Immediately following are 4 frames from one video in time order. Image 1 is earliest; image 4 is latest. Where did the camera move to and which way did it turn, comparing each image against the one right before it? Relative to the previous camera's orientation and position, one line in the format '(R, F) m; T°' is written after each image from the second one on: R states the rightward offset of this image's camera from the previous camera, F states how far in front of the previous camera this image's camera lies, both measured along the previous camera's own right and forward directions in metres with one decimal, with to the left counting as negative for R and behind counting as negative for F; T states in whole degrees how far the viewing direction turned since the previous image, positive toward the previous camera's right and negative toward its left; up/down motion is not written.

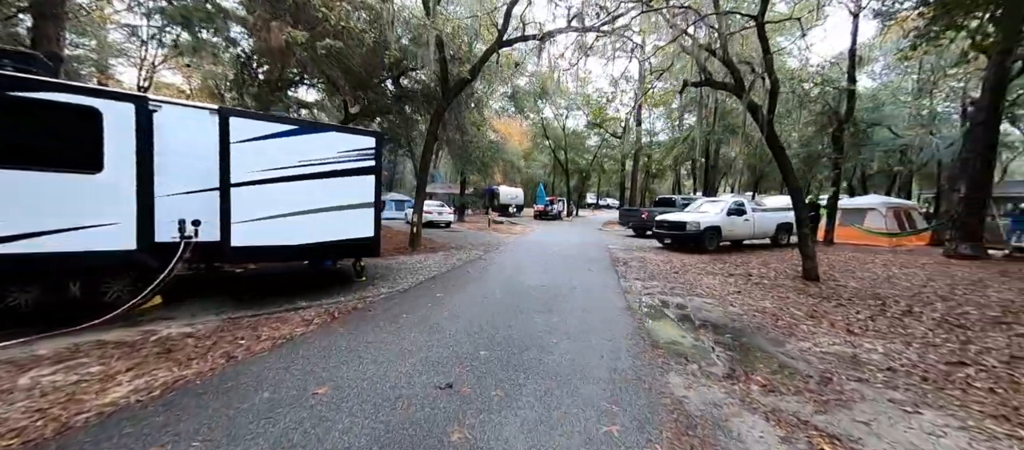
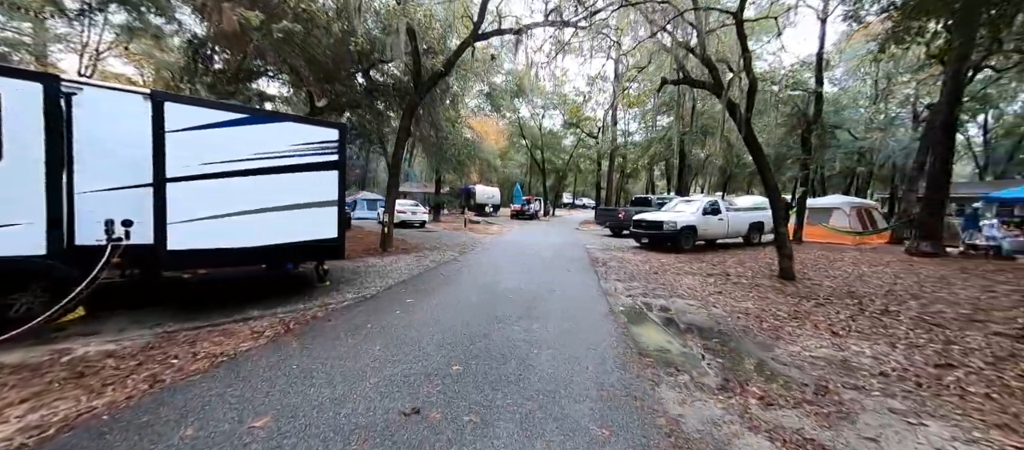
(0.0, +0.3) m; +4°
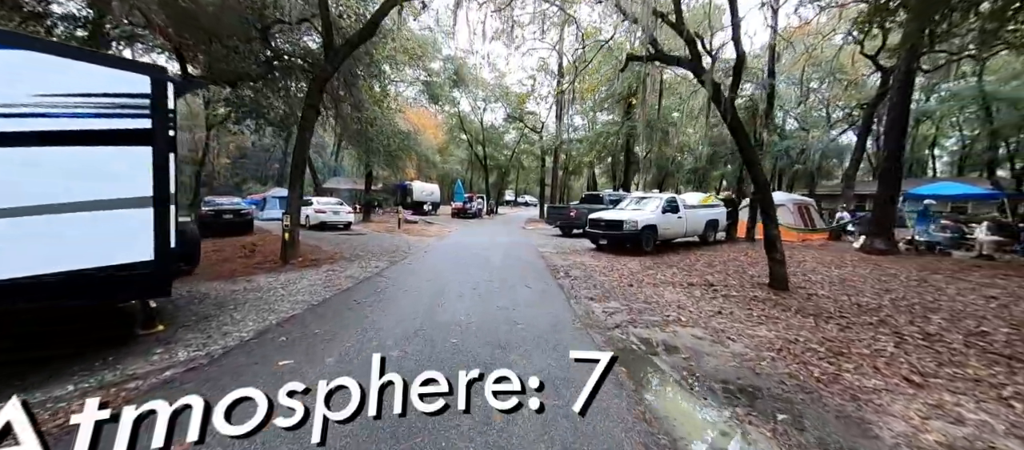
(0.0, +1.7) m; +9°
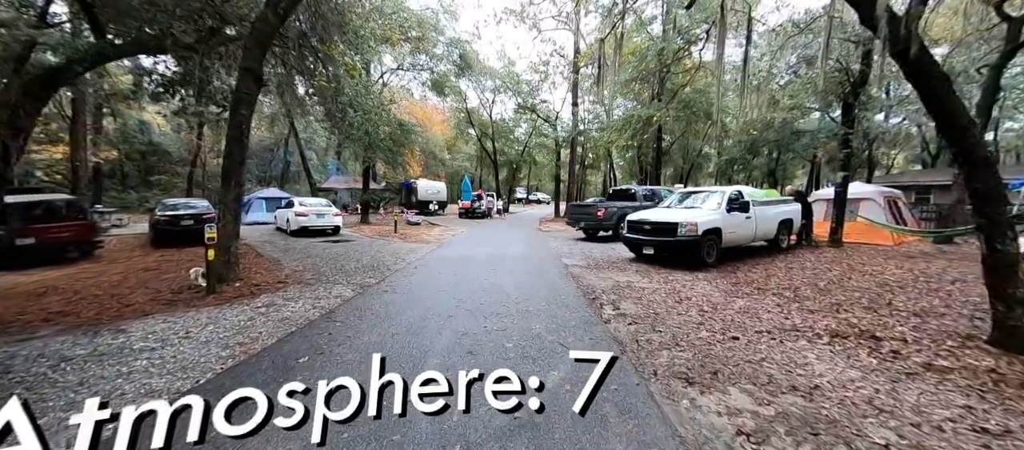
(-0.1, +2.4) m; -2°
